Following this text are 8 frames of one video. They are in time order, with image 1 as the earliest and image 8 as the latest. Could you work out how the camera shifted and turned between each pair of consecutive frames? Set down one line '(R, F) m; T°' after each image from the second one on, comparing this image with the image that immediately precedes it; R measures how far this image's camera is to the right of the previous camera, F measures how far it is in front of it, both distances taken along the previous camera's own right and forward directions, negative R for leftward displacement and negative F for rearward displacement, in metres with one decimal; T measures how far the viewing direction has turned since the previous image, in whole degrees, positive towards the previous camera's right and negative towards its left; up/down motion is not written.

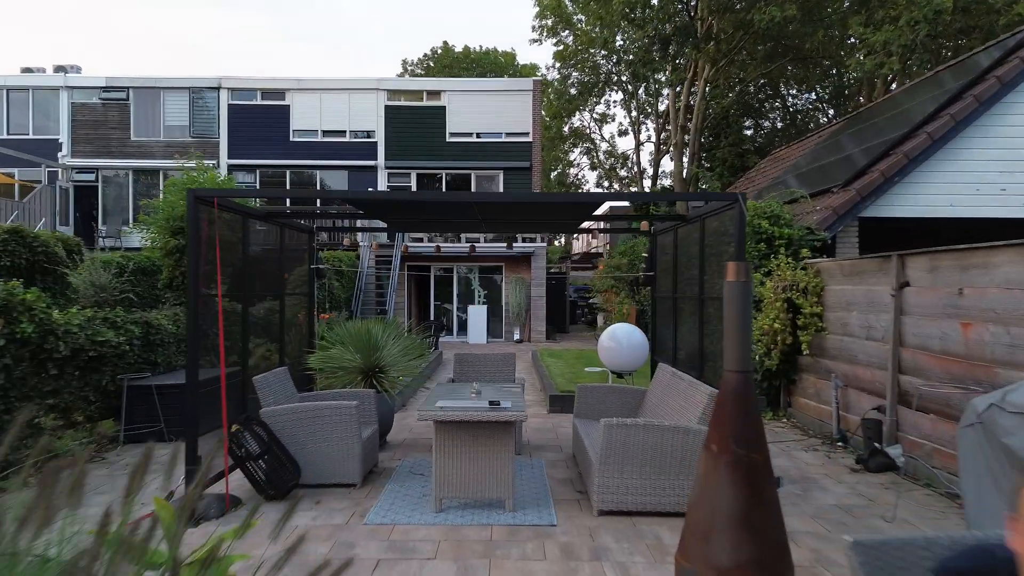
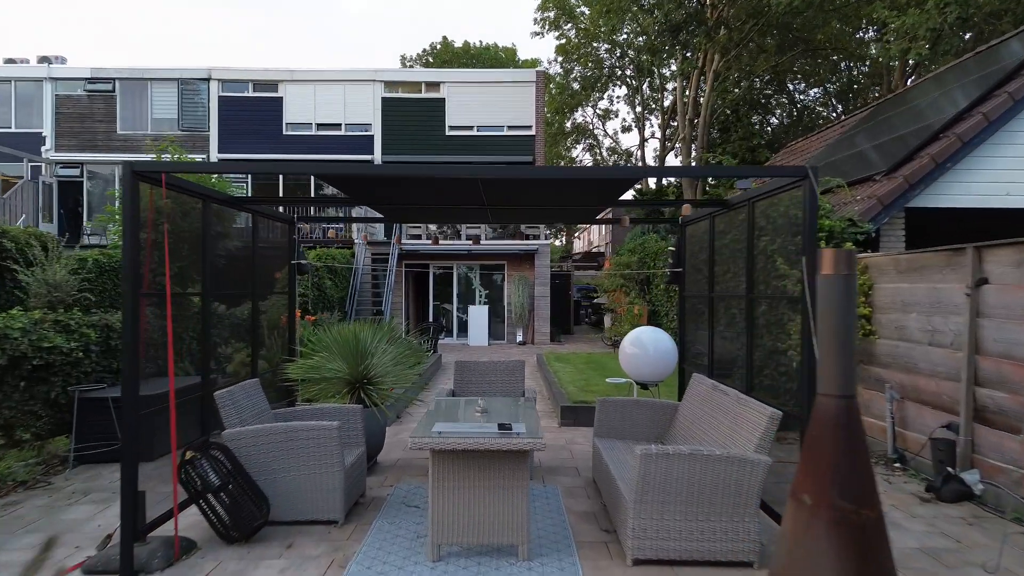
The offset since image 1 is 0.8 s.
(-0.1, +0.7) m; 0°
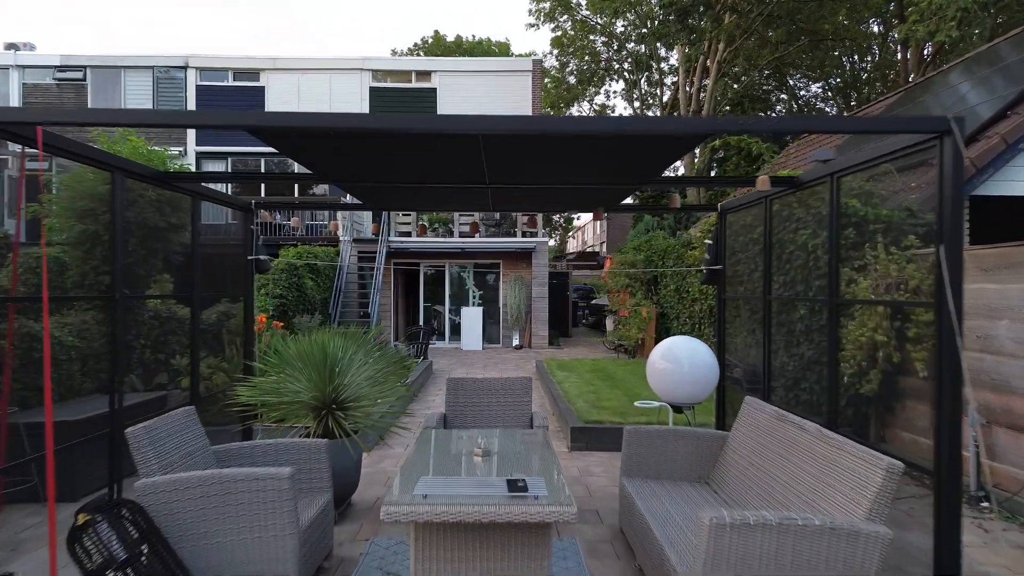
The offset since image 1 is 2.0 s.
(-0.1, +0.9) m; +1°
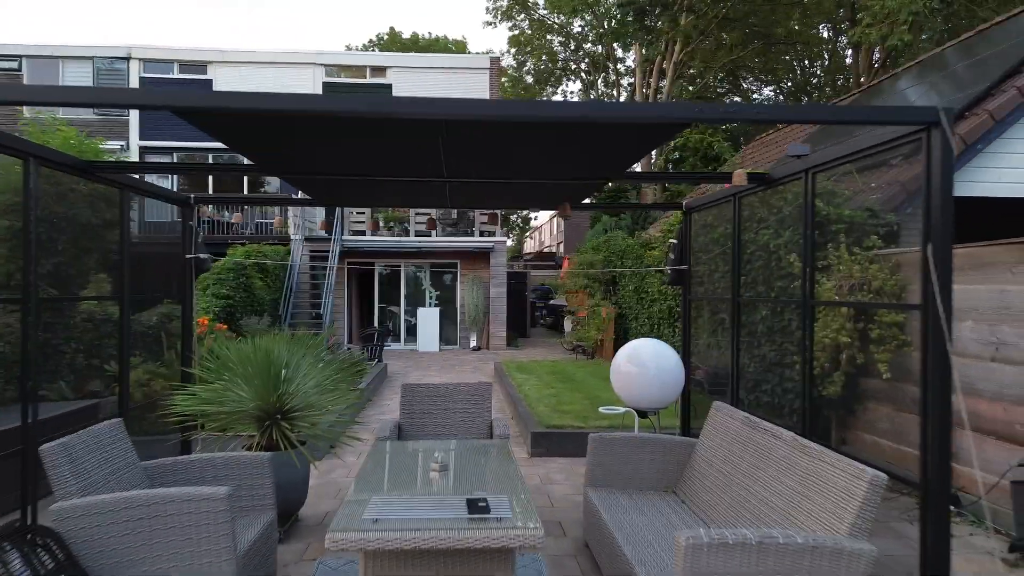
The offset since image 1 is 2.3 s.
(0.0, +0.2) m; +3°
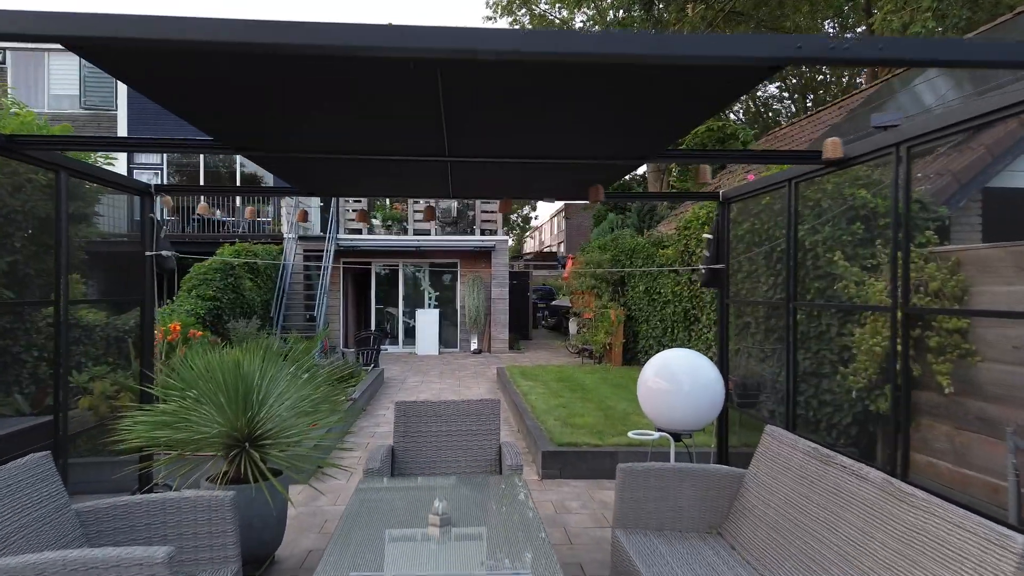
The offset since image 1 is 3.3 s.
(-0.1, +0.5) m; 0°
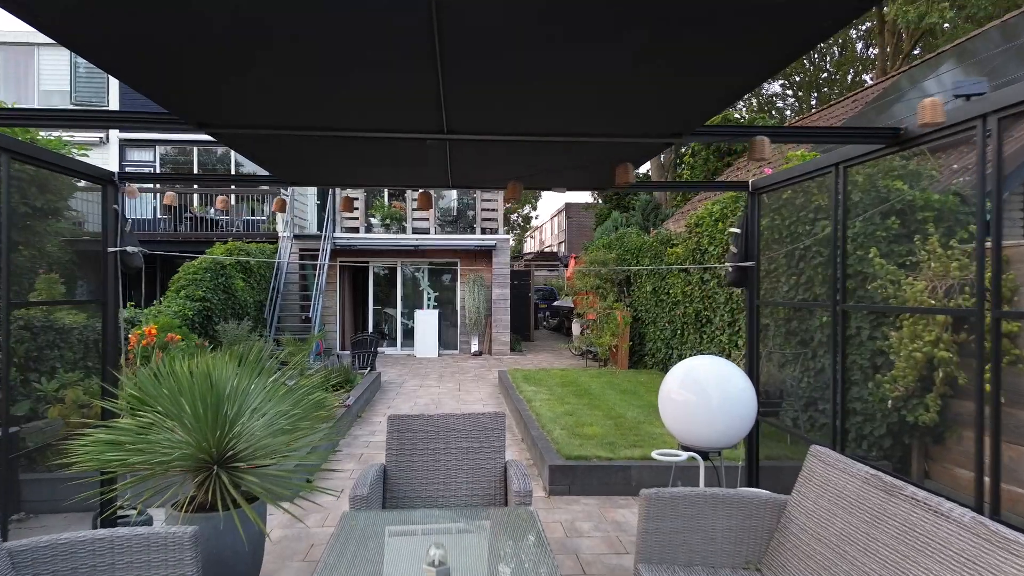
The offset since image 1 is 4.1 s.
(0.0, +0.3) m; 0°
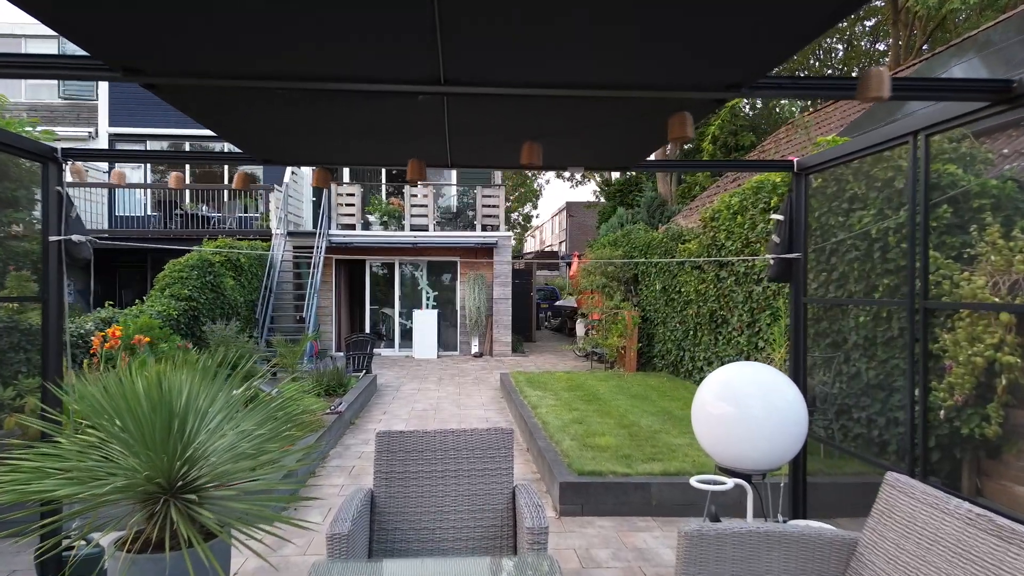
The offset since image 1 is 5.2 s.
(0.0, +0.4) m; 0°
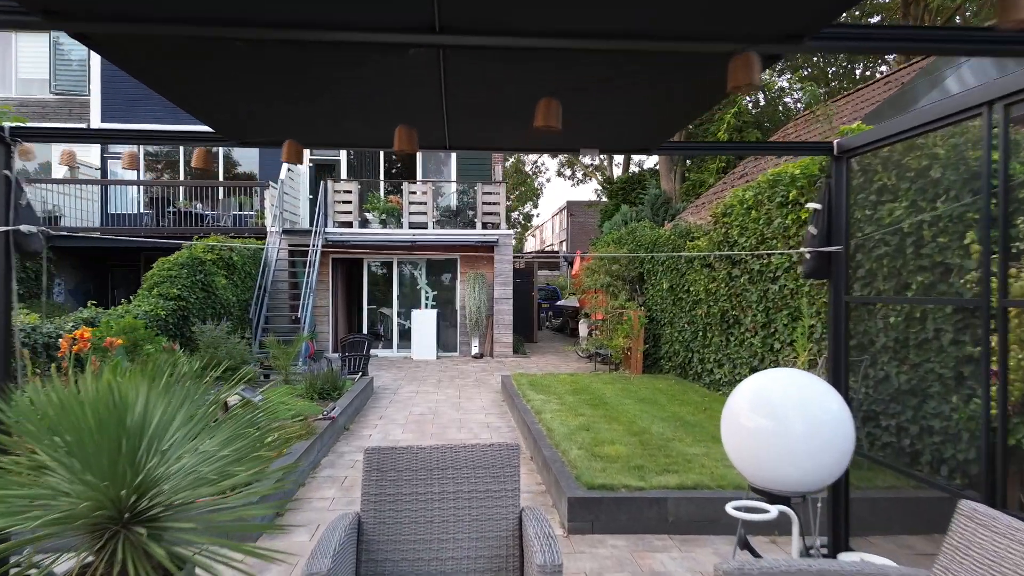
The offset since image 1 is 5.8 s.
(0.0, +0.3) m; 0°
